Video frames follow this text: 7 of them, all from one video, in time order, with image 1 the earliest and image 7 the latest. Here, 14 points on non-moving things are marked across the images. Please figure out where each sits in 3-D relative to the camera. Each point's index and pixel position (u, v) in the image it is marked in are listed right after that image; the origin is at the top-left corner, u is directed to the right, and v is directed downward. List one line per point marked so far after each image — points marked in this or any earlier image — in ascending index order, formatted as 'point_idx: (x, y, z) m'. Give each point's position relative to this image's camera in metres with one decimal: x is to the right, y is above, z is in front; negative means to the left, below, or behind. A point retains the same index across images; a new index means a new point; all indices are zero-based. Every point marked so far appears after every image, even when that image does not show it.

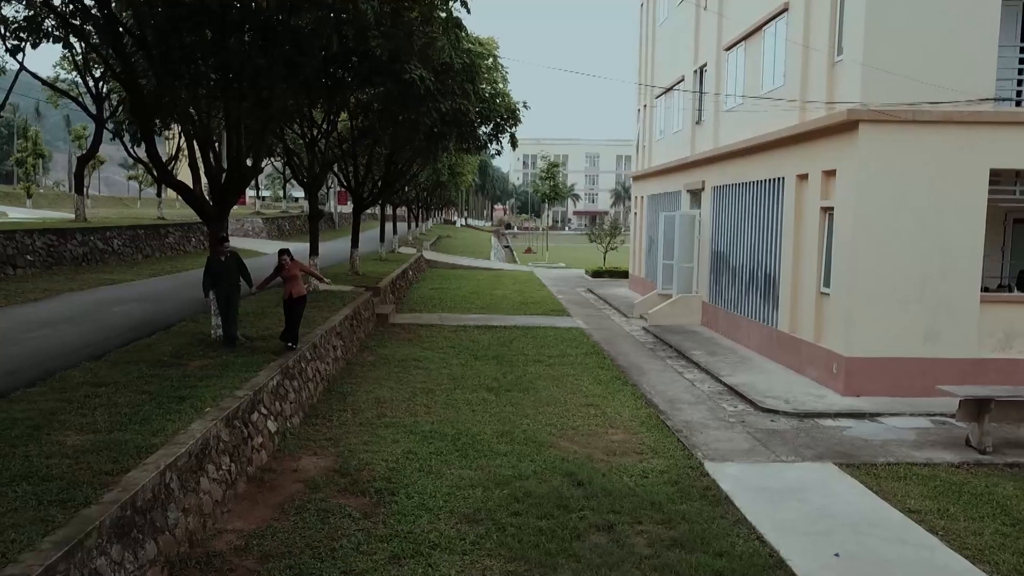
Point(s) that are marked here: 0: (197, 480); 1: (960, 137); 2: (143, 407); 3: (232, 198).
0: (-2.3, -1.4, +5.6) m
1: (+5.7, +1.9, +9.7) m
2: (-3.2, -1.0, +6.6) m
3: (-3.7, +1.2, +10.1) m
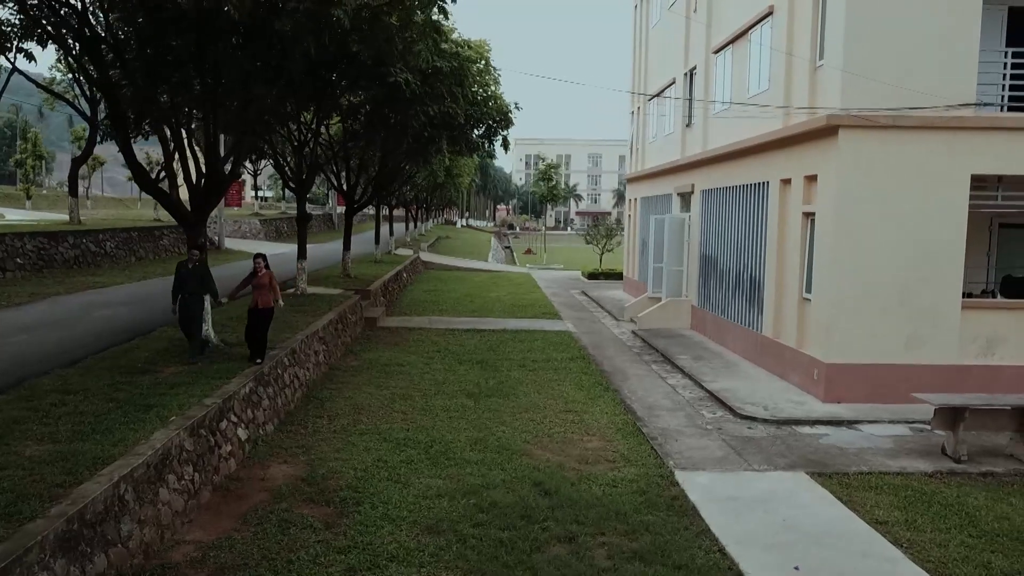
0: (-2.6, -1.5, +5.6) m
1: (+5.4, +1.8, +9.7) m
2: (-3.4, -1.1, +6.6) m
3: (-4.0, +1.1, +10.1) m
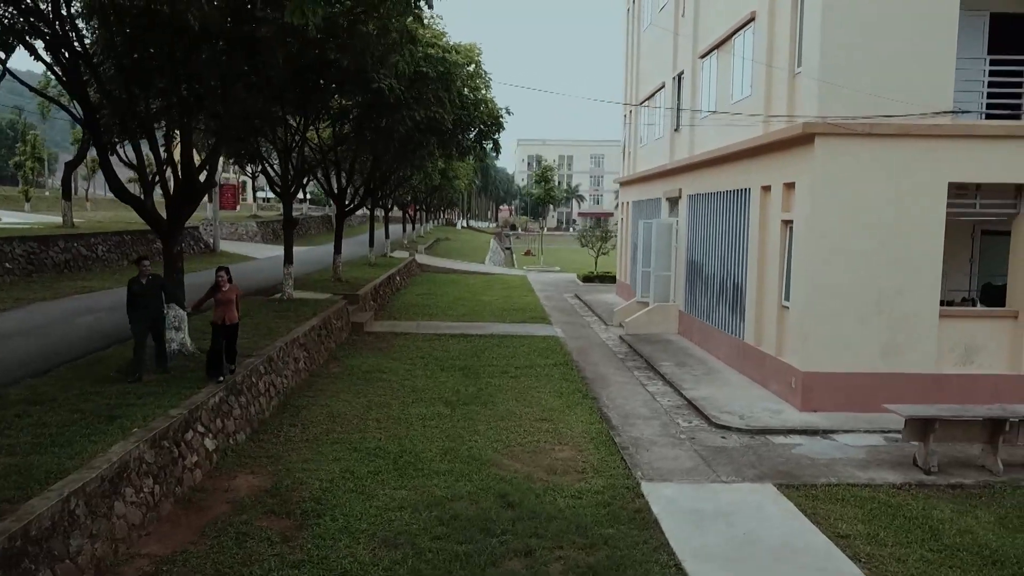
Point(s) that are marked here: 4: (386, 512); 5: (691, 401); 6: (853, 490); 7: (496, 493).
0: (-2.9, -1.6, +5.6) m
1: (+5.1, +1.7, +9.6) m
2: (-3.8, -1.2, +6.6) m
3: (-4.3, +1.0, +10.1) m
4: (-1.1, -1.9, +6.6) m
5: (+2.5, -1.6, +10.7) m
6: (+3.2, -1.9, +7.2) m
7: (-0.1, -1.9, +7.0) m
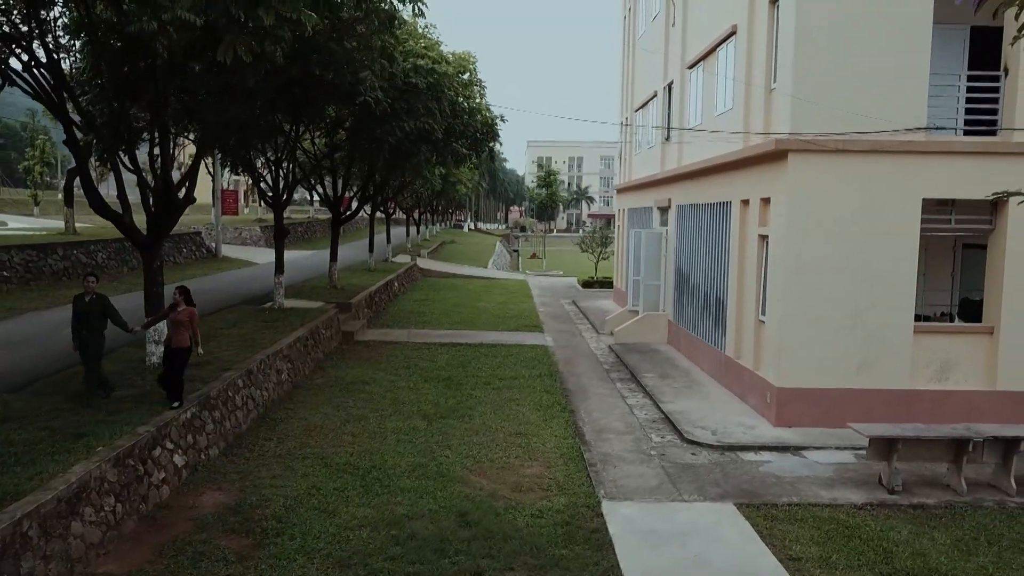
0: (-3.3, -1.7, +5.7) m
1: (+4.8, +1.5, +9.6) m
2: (-4.1, -1.4, +6.7) m
3: (-4.6, +0.8, +10.2) m
4: (-1.4, -2.1, +6.6) m
5: (+2.2, -1.8, +10.7) m
6: (+2.8, -2.1, +7.2) m
7: (-0.5, -2.1, +7.1) m
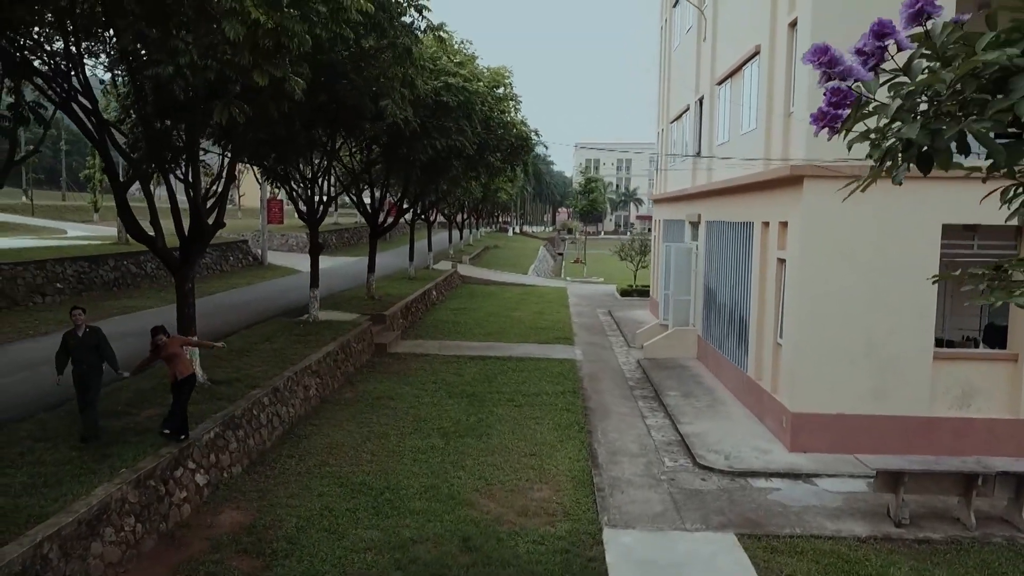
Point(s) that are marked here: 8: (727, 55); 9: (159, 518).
0: (-3.3, -2.0, +6.0) m
1: (+4.9, +1.2, +9.5) m
2: (-4.1, -1.7, +7.1) m
3: (-4.4, +0.5, +10.7) m
4: (-1.4, -2.4, +6.9) m
5: (+2.4, -2.1, +10.8) m
6: (+2.8, -2.4, +7.3) m
7: (-0.5, -2.4, +7.3) m
8: (+4.2, +4.5, +15.0) m
9: (-3.3, -2.1, +7.2) m
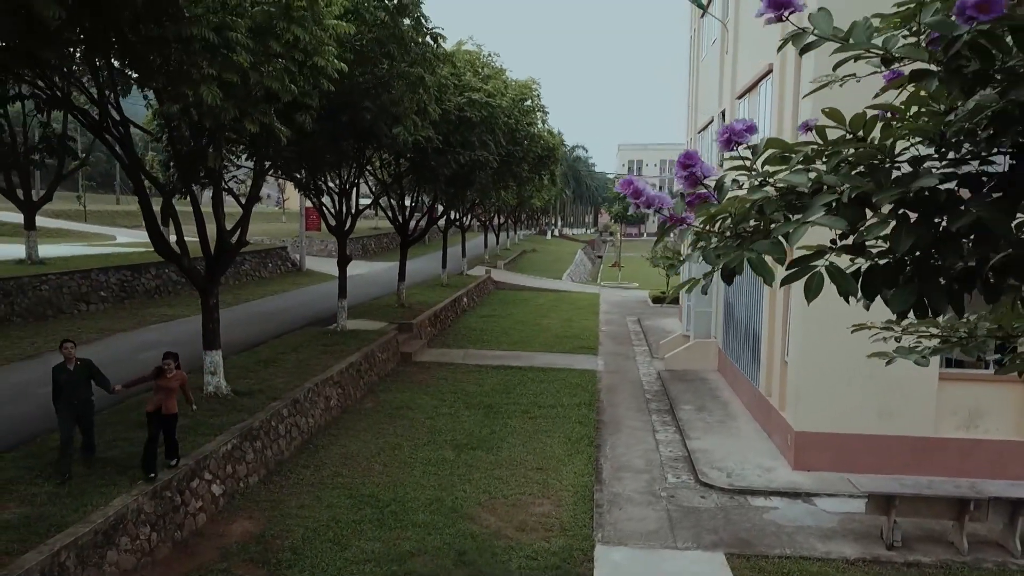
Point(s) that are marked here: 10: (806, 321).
0: (-3.4, -2.2, +6.5) m
1: (+5.0, +0.9, +9.5) m
2: (-4.2, -1.9, +7.7) m
3: (-4.2, +0.3, +11.2) m
4: (-1.5, -2.6, +7.3) m
5: (+2.5, -2.3, +10.9) m
6: (+2.8, -2.6, +7.4) m
7: (-0.5, -2.6, +7.6) m
8: (+4.5, +4.2, +15.0) m
9: (-3.4, -2.4, +7.7) m
10: (+3.7, -0.4, +9.8) m
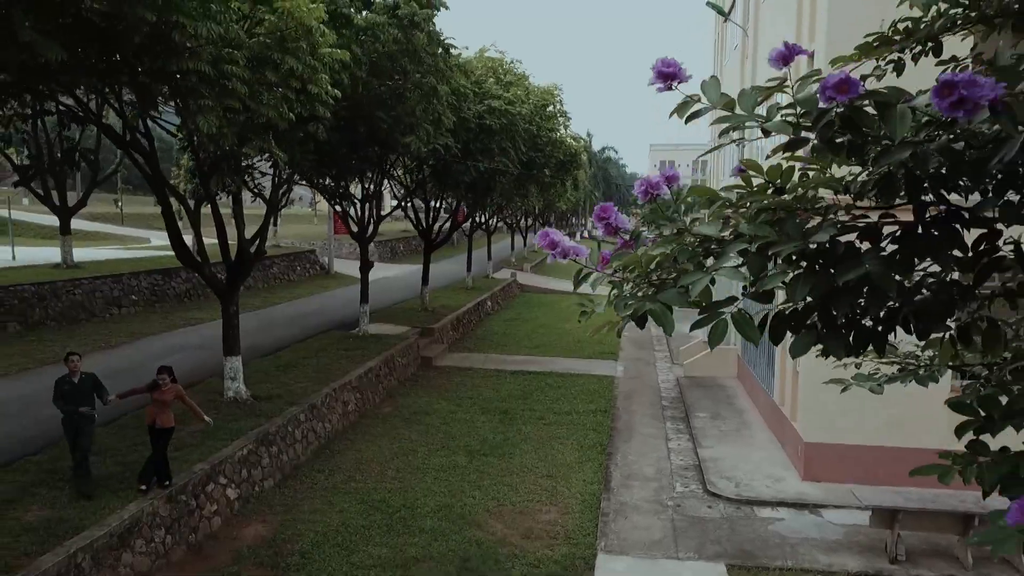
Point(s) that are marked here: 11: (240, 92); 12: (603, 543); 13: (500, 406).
0: (-3.5, -2.4, +6.8) m
1: (+5.1, +0.8, +9.5) m
2: (-4.1, -2.0, +8.0) m
3: (-4.0, +0.2, +11.5) m
4: (-1.5, -2.7, +7.5) m
5: (+2.7, -2.5, +10.9) m
6: (+2.8, -2.8, +7.4) m
7: (-0.5, -2.7, +7.8) m
8: (+4.9, +4.1, +15.0) m
9: (-3.3, -2.5, +7.9) m
10: (+3.8, -0.6, +9.8) m
11: (-2.9, +2.1, +8.2) m
12: (+1.0, -2.7, +8.2) m
13: (-0.2, -2.2, +14.5) m
